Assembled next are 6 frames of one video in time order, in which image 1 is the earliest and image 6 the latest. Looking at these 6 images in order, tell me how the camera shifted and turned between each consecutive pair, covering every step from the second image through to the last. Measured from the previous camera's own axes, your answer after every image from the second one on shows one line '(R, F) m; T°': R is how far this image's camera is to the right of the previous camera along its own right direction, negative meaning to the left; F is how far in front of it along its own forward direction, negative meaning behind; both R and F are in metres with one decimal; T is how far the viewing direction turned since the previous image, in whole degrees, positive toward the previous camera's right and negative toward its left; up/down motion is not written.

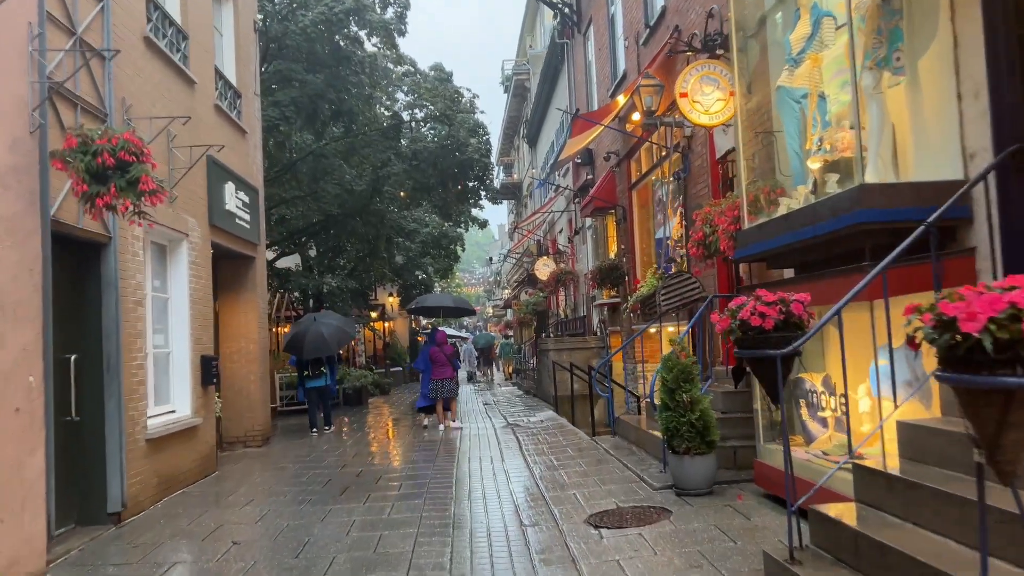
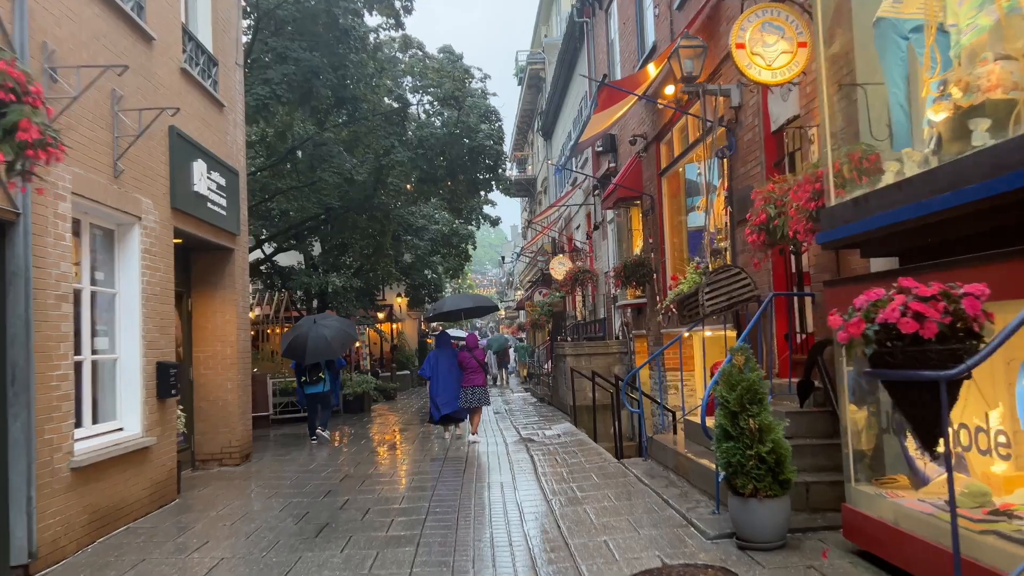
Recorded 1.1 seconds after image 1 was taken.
(0.0, +1.3) m; -1°
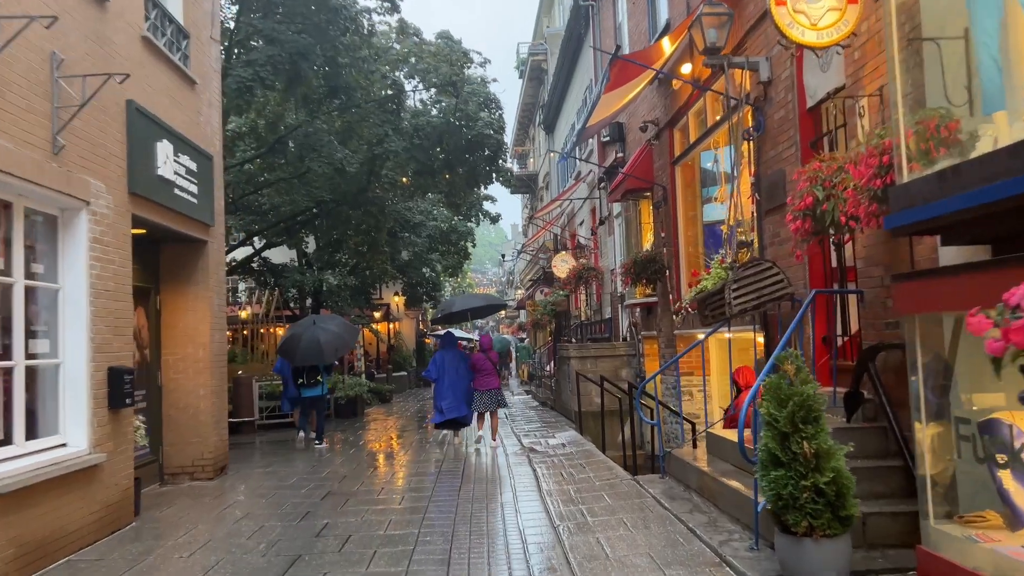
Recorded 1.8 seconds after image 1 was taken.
(0.0, +0.8) m; 0°
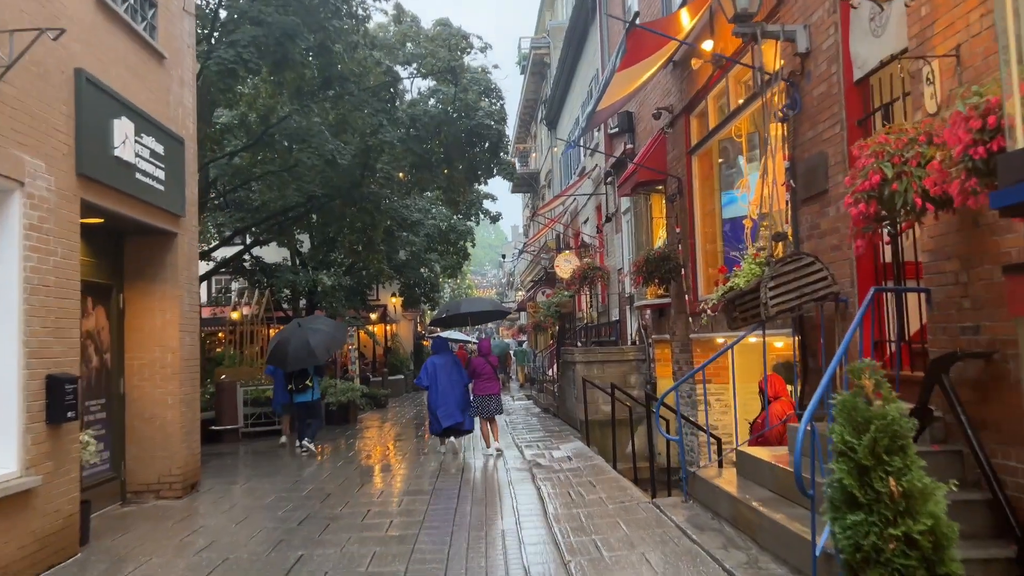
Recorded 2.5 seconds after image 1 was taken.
(0.0, +0.8) m; 0°
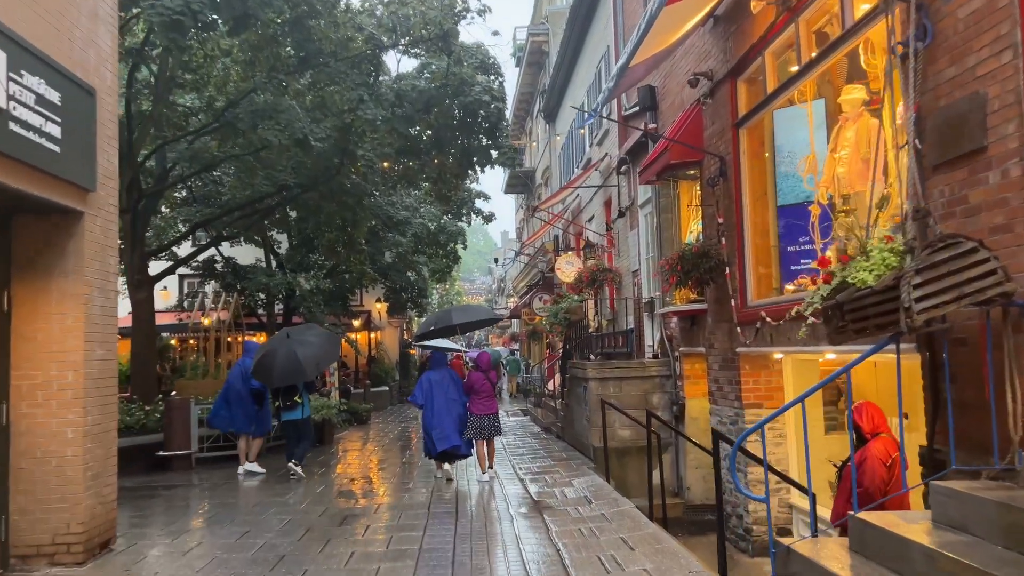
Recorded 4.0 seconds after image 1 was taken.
(-0.2, +1.7) m; +1°
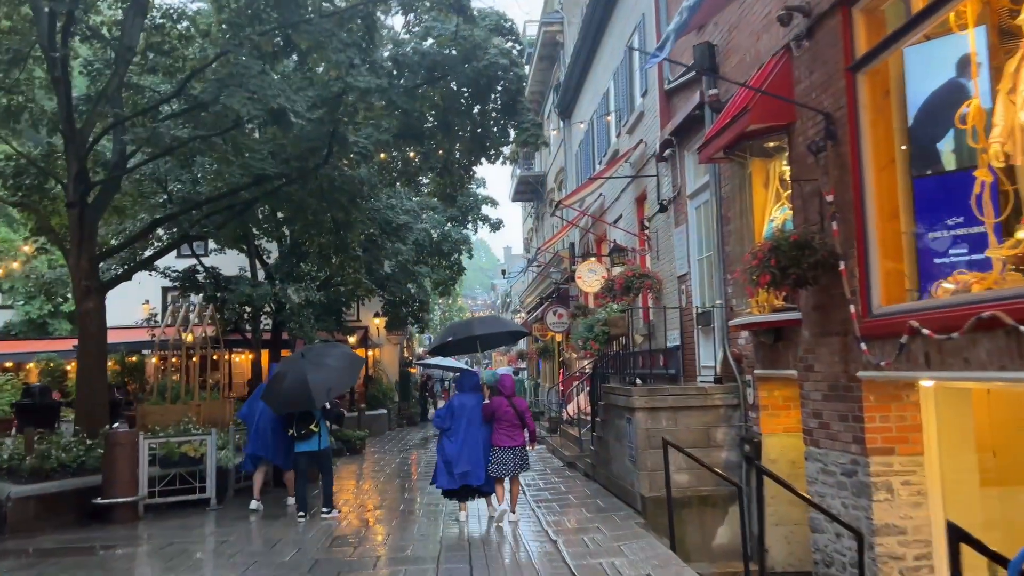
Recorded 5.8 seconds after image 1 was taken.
(-0.2, +2.0) m; 0°
